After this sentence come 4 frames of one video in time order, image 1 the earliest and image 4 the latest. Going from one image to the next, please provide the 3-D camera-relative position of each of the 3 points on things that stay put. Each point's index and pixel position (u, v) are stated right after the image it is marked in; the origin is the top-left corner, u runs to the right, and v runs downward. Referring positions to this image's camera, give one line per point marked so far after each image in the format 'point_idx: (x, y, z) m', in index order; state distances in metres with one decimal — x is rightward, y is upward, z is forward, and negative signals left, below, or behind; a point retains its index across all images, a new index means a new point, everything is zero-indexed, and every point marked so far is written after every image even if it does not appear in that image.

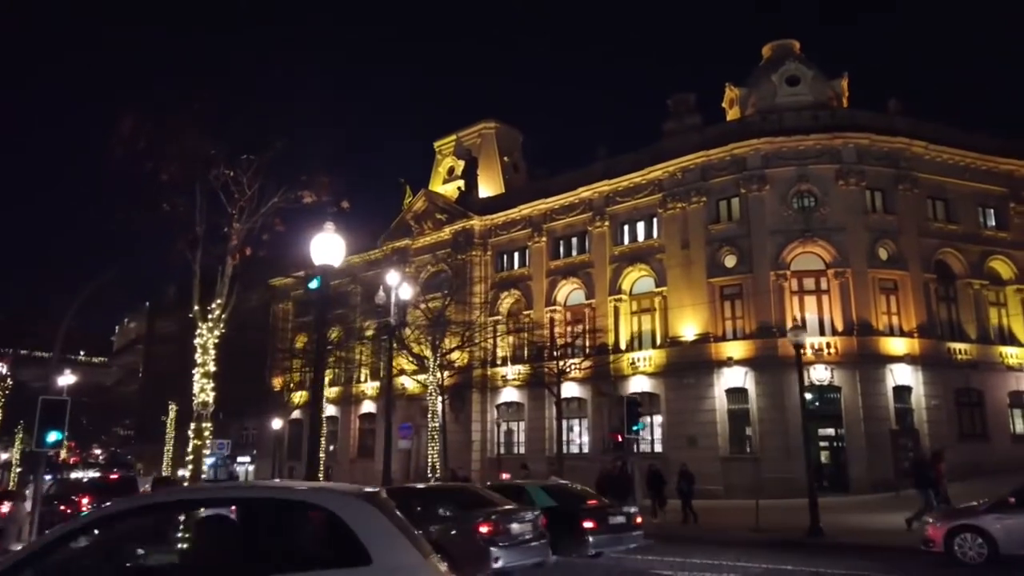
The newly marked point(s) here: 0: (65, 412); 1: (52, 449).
0: (-8.5, -2.4, +14.7) m
1: (-8.6, -3.0, +14.5) m
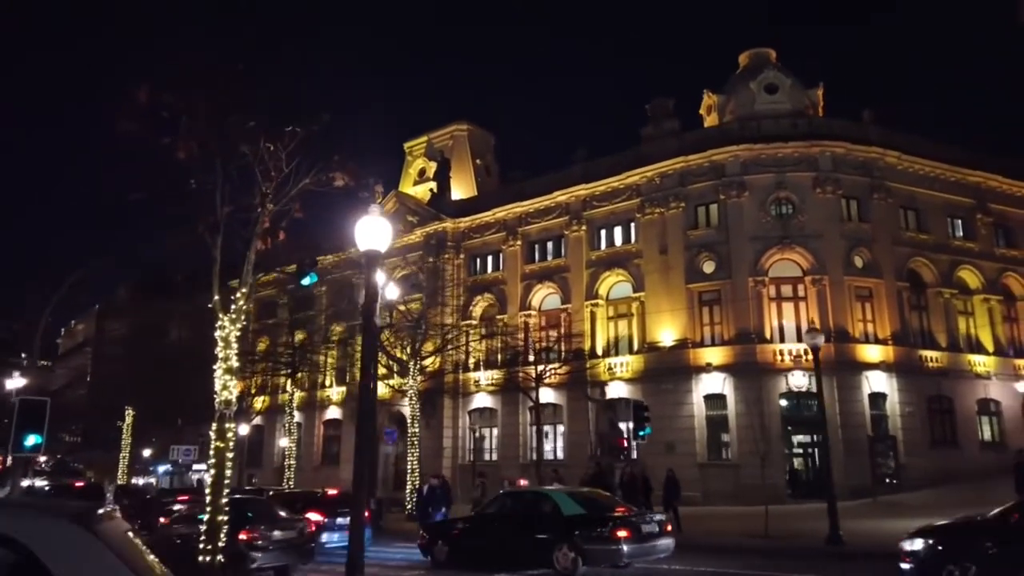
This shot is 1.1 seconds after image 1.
0: (-8.2, -2.2, +13.6) m
1: (-8.3, -2.9, +13.3) m
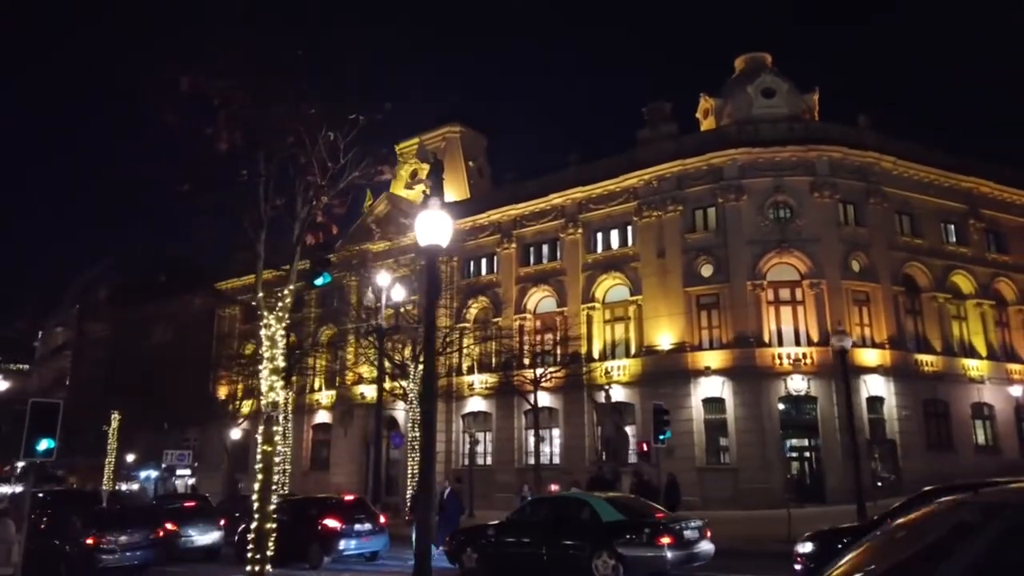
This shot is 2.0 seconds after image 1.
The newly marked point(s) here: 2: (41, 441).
0: (-7.7, -2.2, +13.0) m
1: (-7.8, -2.8, +12.7) m
2: (-7.8, -2.5, +12.8) m
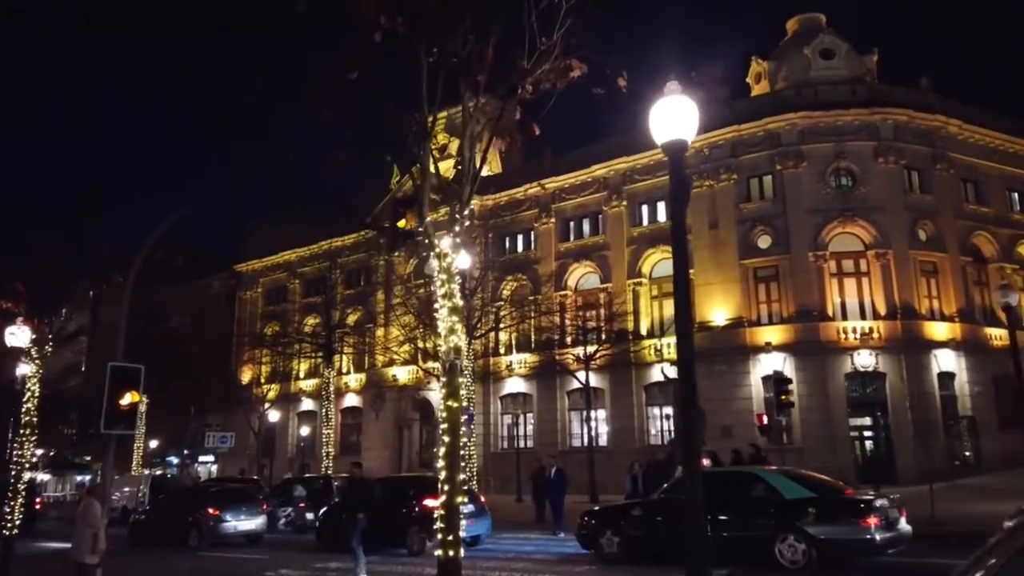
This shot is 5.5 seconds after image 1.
0: (-5.5, -1.4, +11.3) m
1: (-5.6, -2.1, +11.0) m
2: (-5.6, -1.8, +11.1) m
